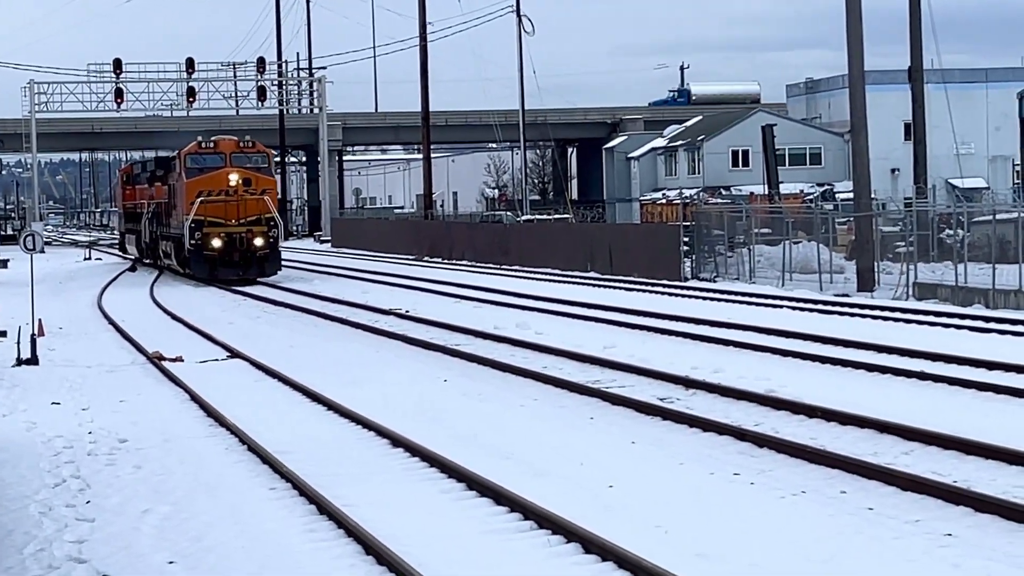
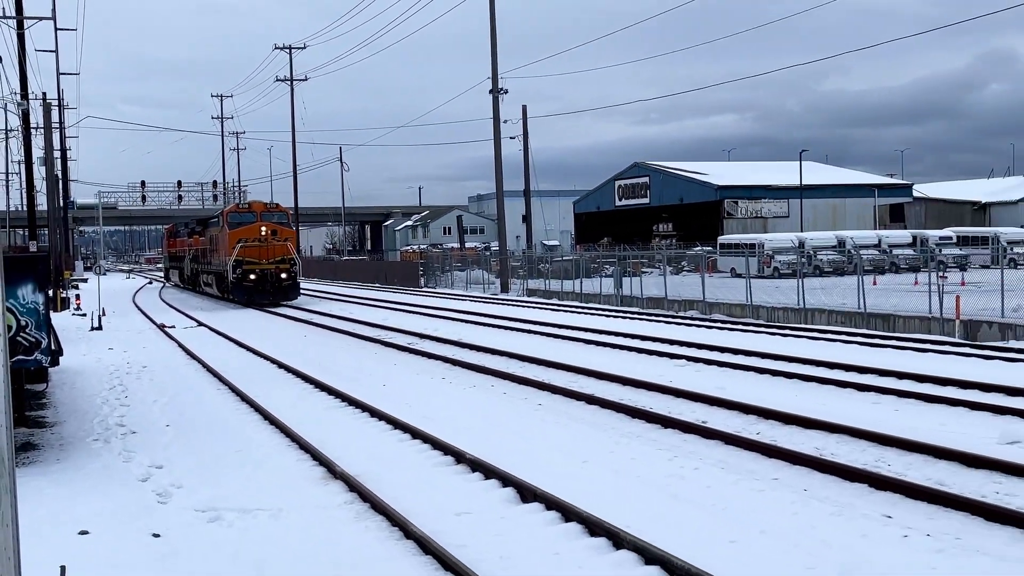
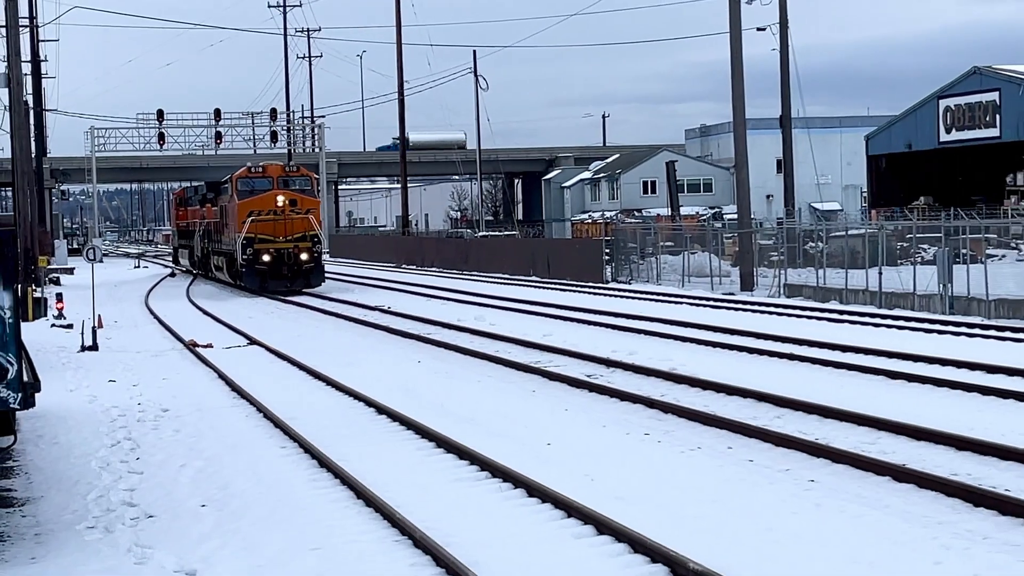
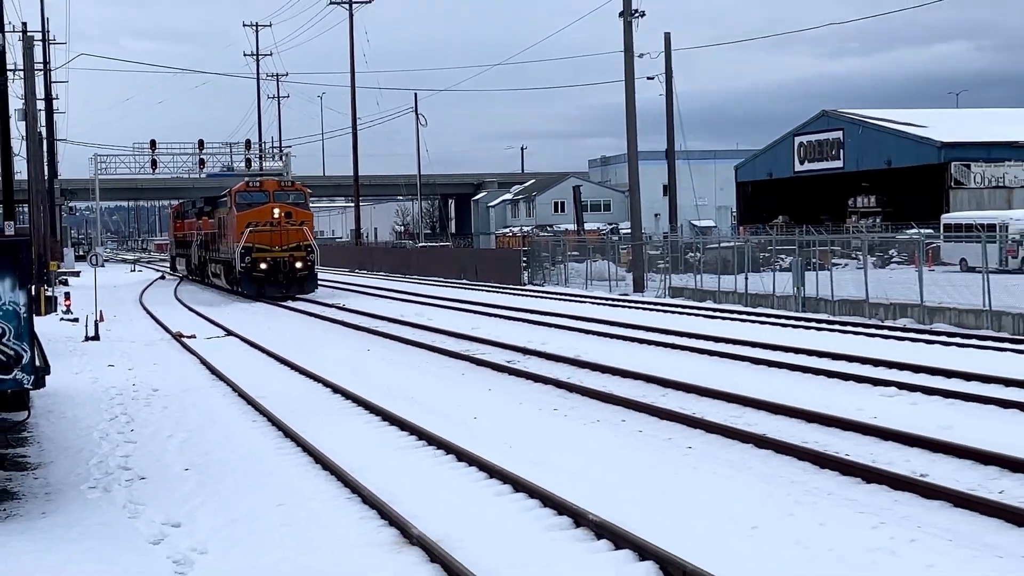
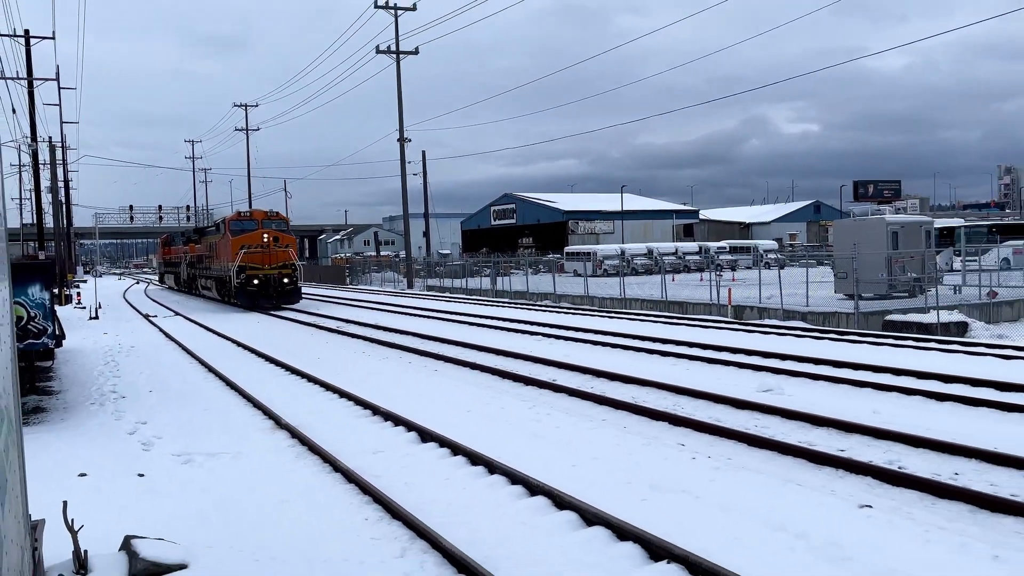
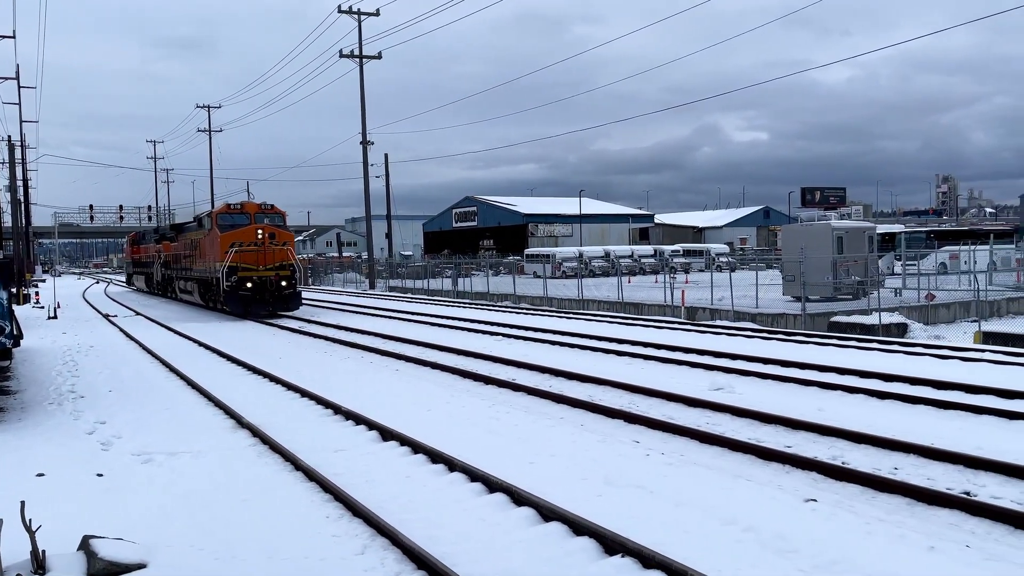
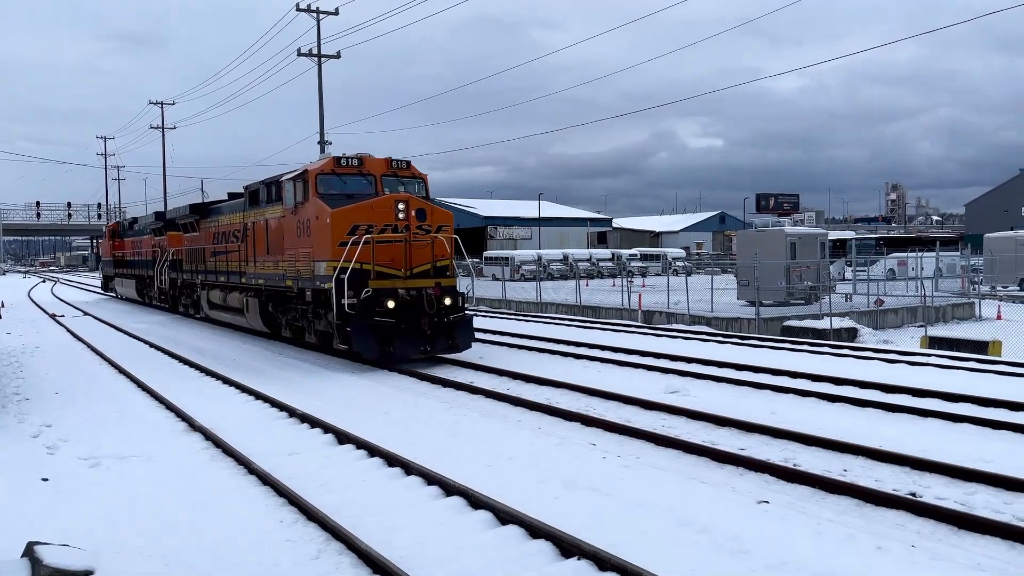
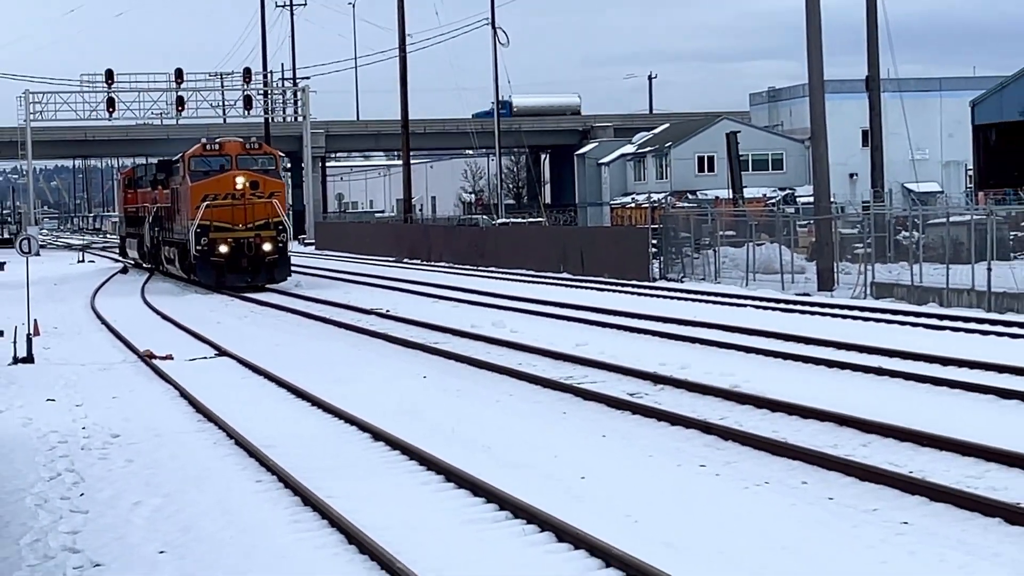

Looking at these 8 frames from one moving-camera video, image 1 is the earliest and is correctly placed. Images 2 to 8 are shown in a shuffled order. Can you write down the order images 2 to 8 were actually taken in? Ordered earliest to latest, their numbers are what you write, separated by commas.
8, 3, 4, 2, 5, 6, 7
